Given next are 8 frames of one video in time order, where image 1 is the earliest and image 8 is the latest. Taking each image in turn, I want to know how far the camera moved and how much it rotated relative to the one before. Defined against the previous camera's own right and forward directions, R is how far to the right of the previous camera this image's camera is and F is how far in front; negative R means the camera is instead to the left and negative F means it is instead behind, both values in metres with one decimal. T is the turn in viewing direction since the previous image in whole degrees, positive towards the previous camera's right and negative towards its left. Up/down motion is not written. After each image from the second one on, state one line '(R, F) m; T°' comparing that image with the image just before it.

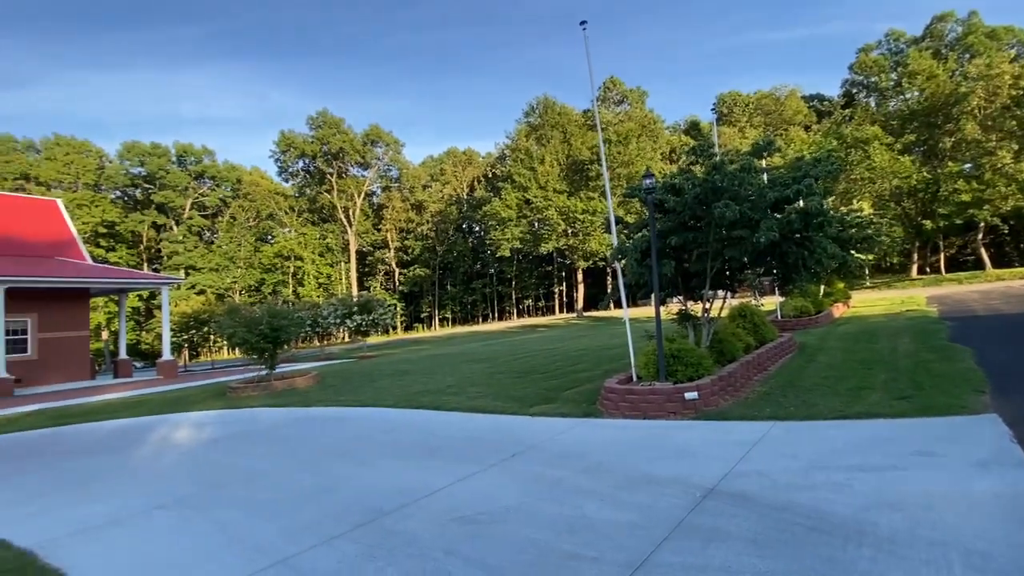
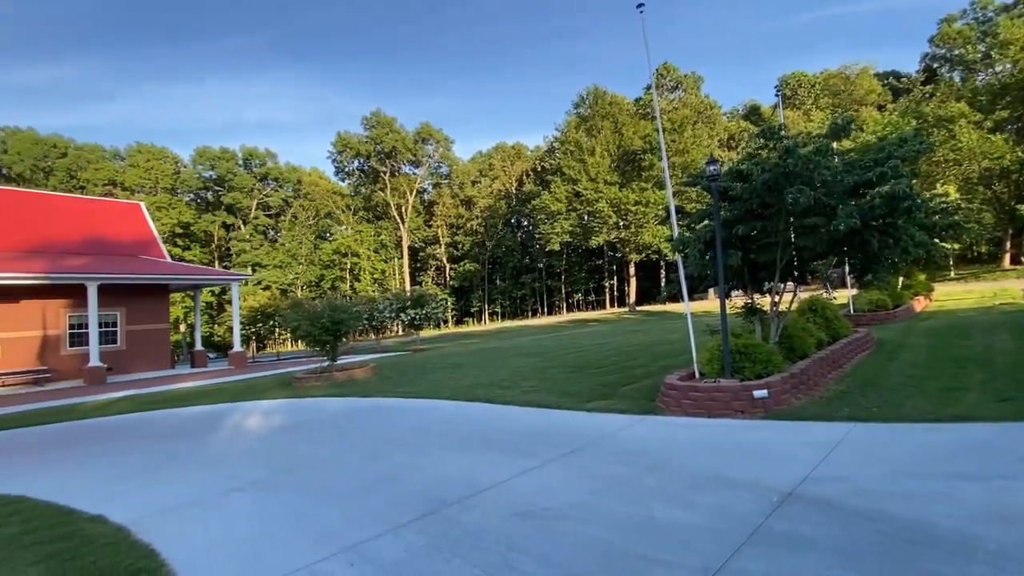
(-0.1, +0.1) m; -6°
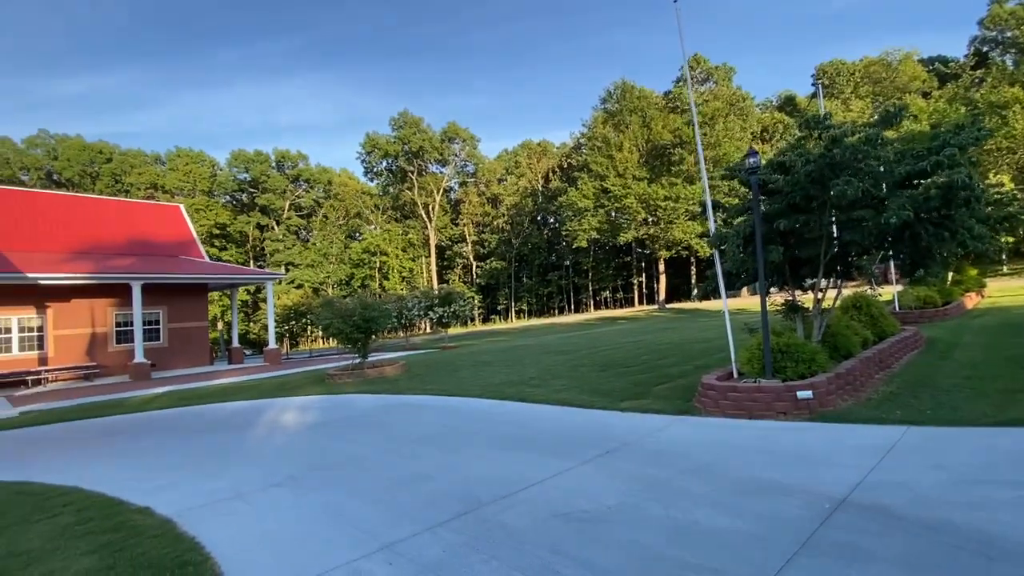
(-0.1, +0.1) m; -3°
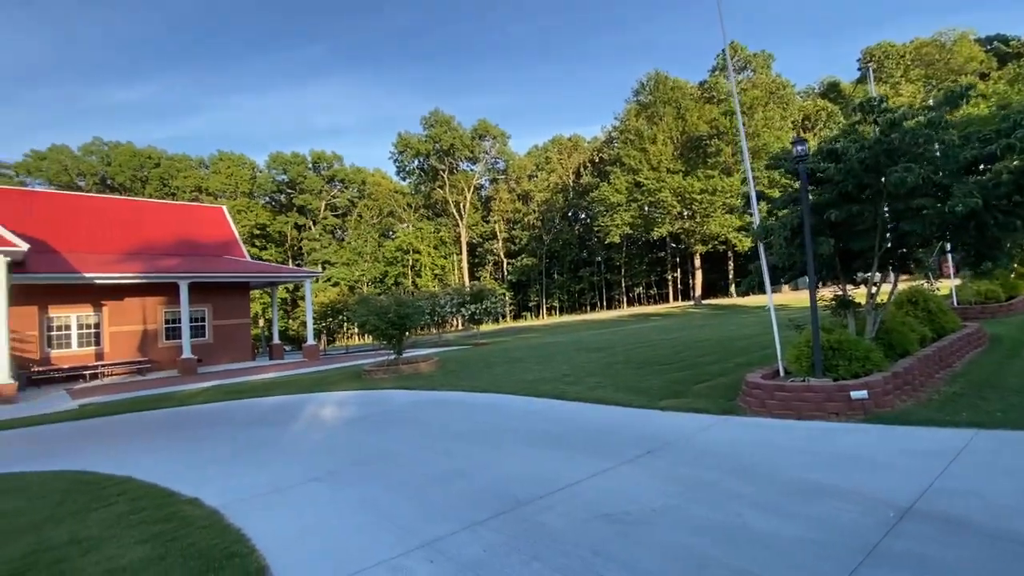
(-0.1, +0.1) m; -4°
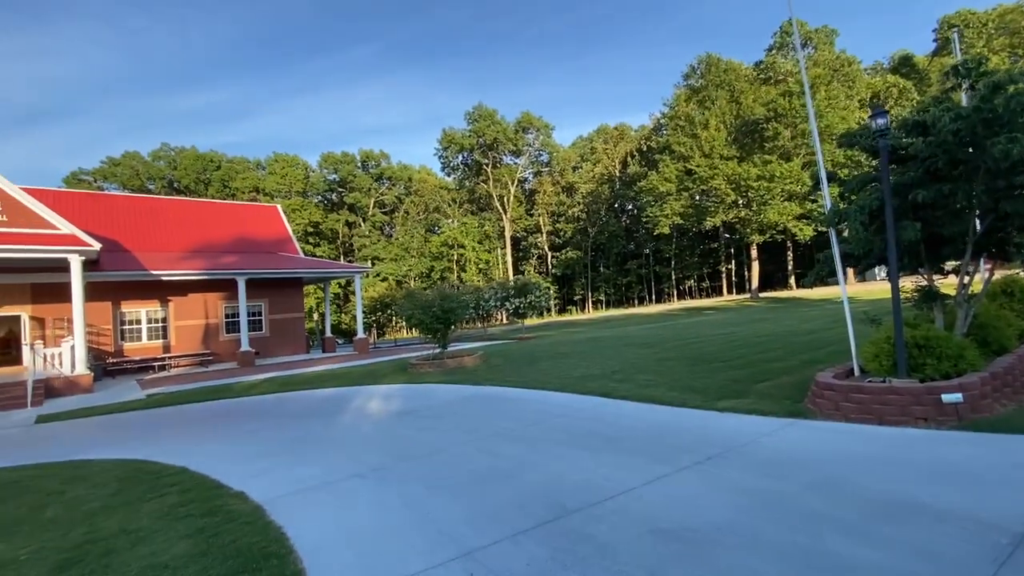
(0.0, +0.3) m; -5°
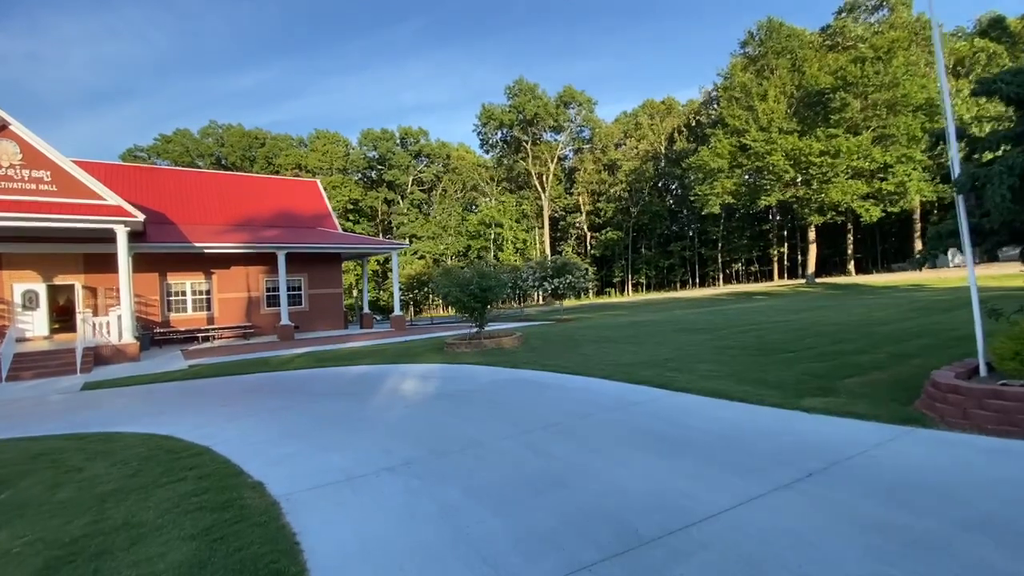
(-0.2, +0.8) m; -4°
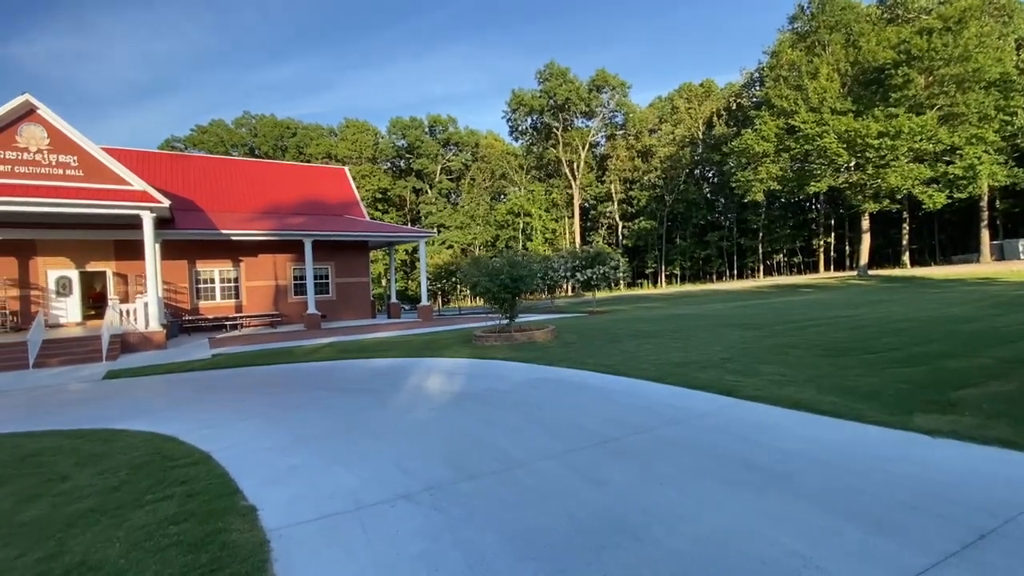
(-0.2, +1.0) m; -3°
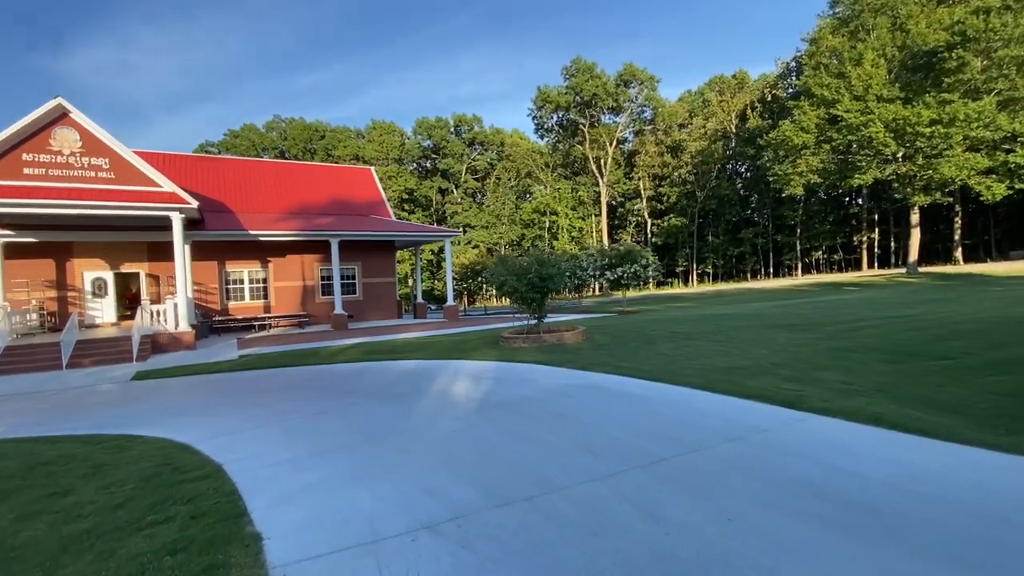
(-0.1, +0.5) m; -3°
